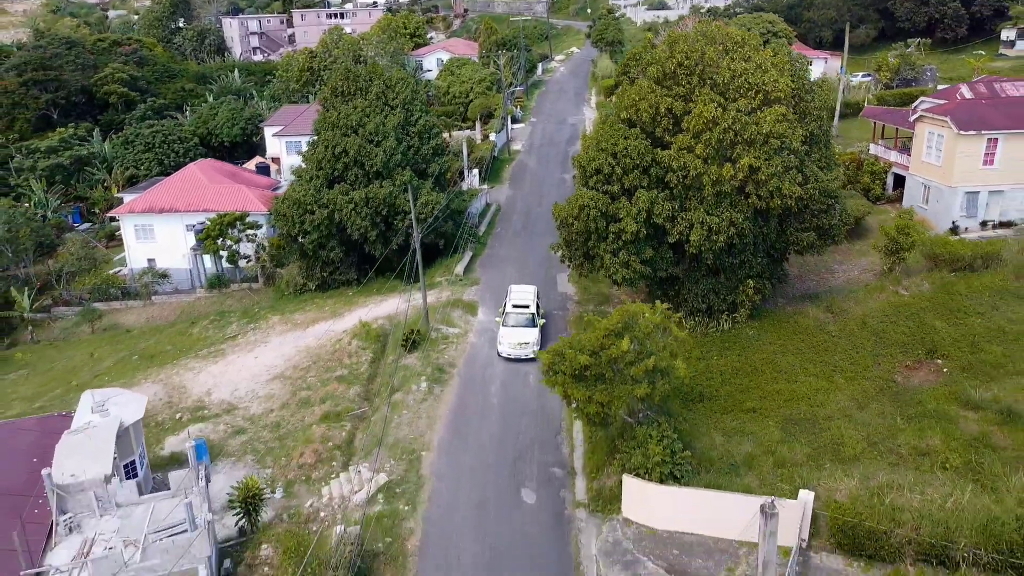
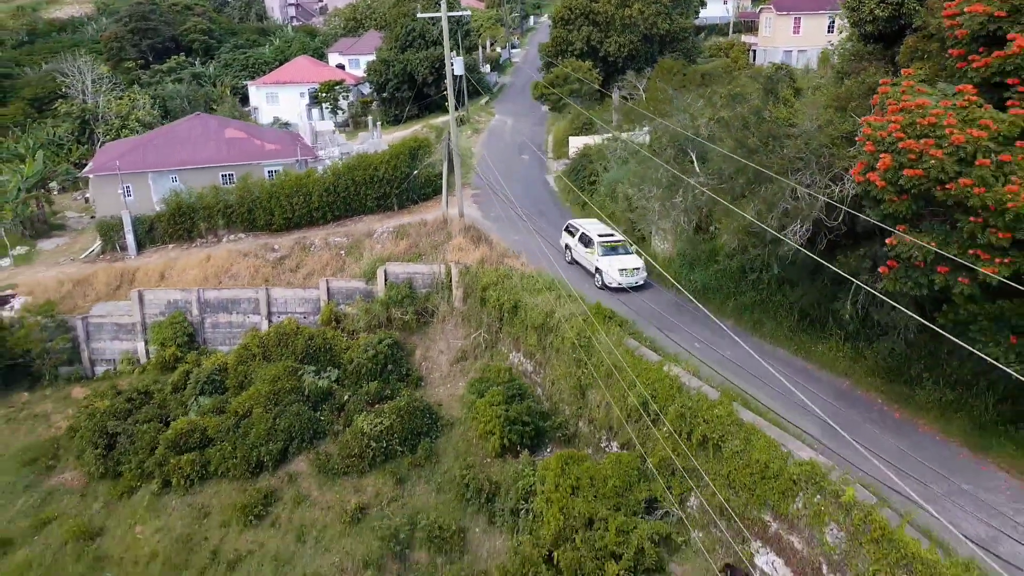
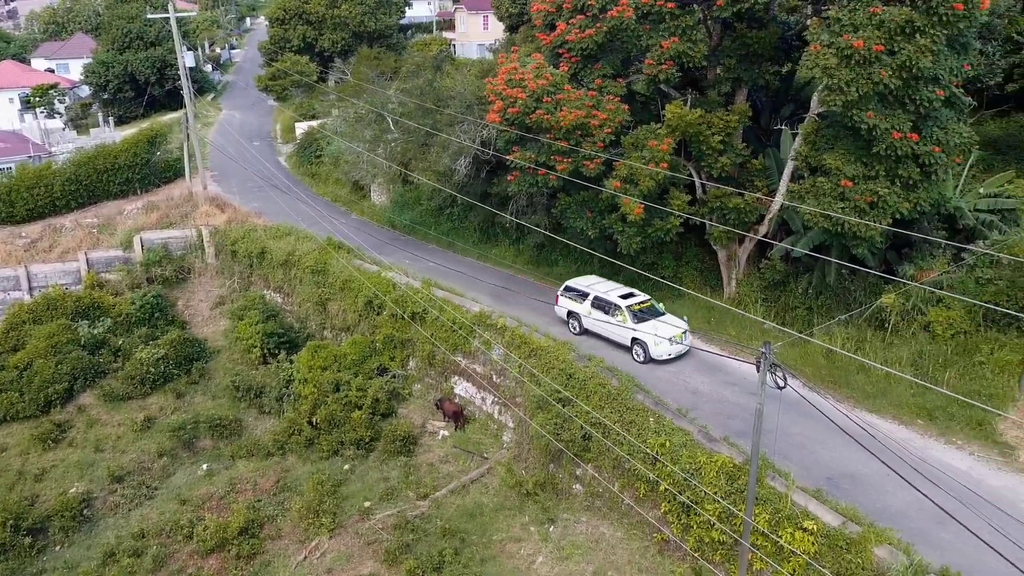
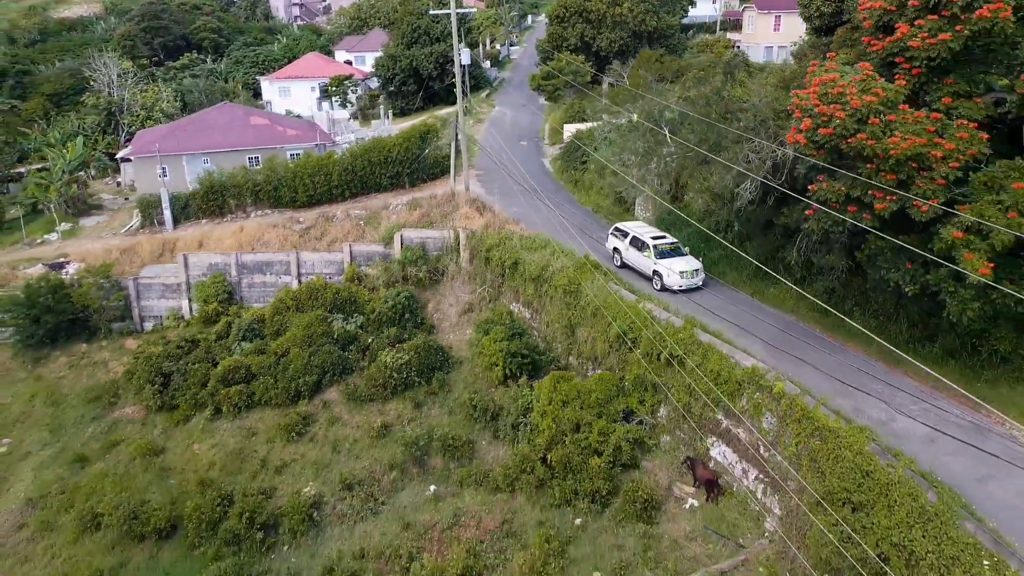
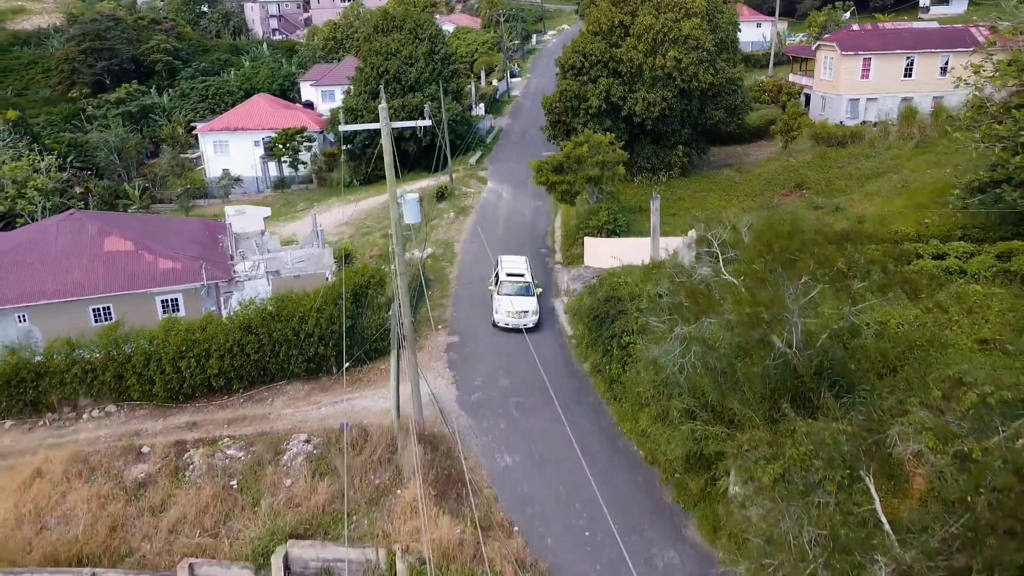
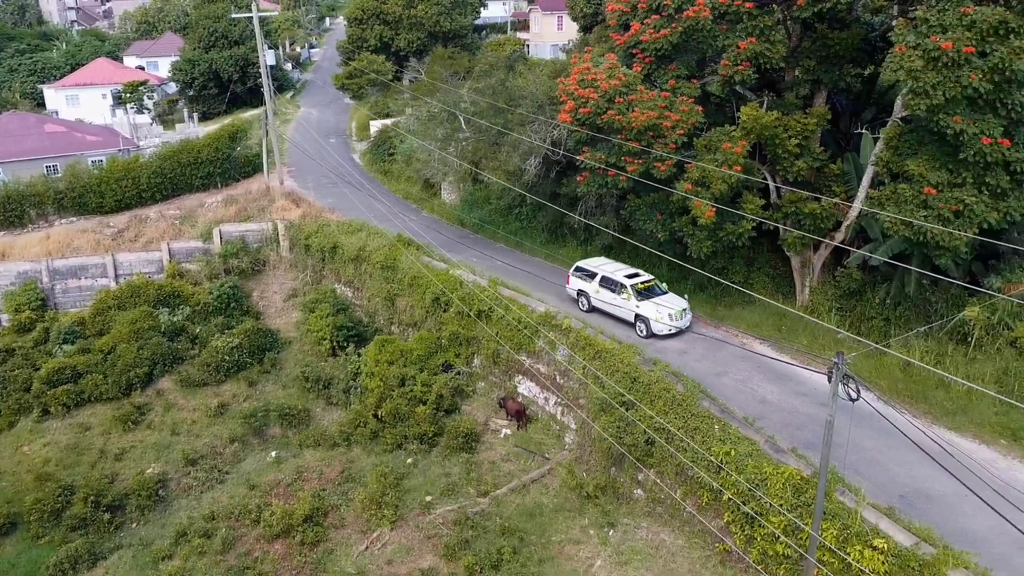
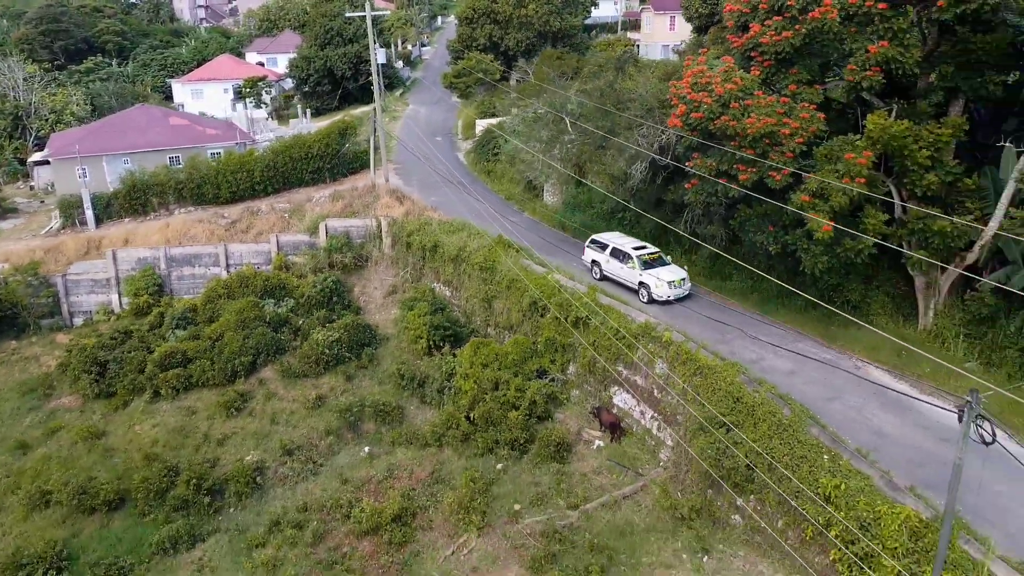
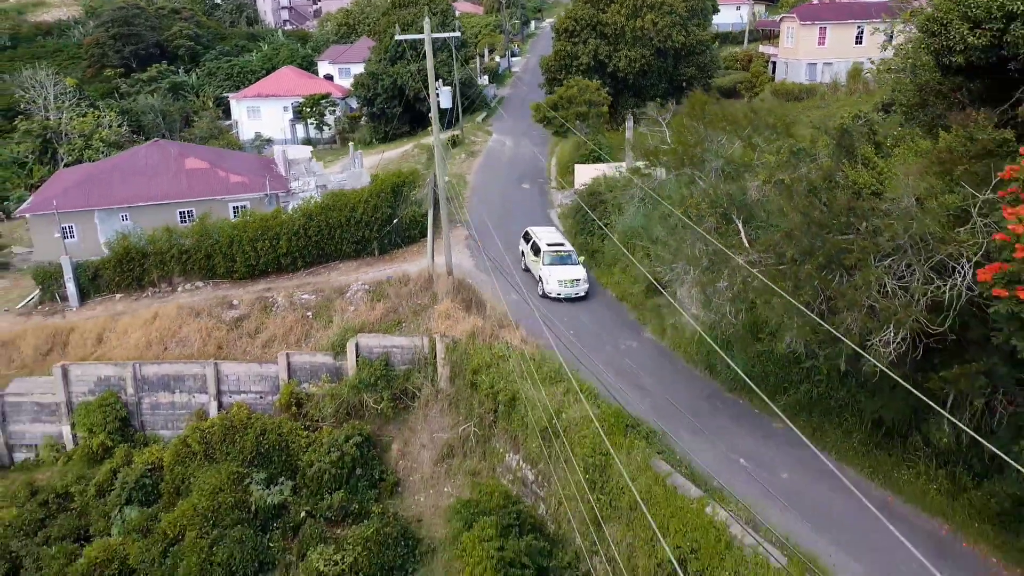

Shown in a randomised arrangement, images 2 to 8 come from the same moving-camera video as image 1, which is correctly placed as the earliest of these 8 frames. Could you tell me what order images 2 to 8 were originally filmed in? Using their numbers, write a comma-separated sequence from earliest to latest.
5, 8, 2, 4, 7, 6, 3
